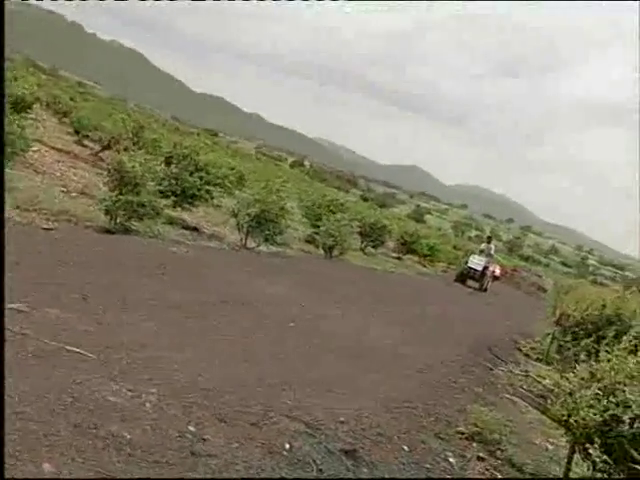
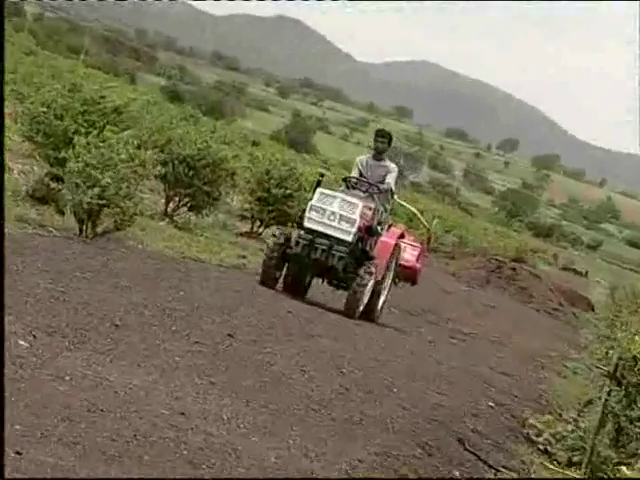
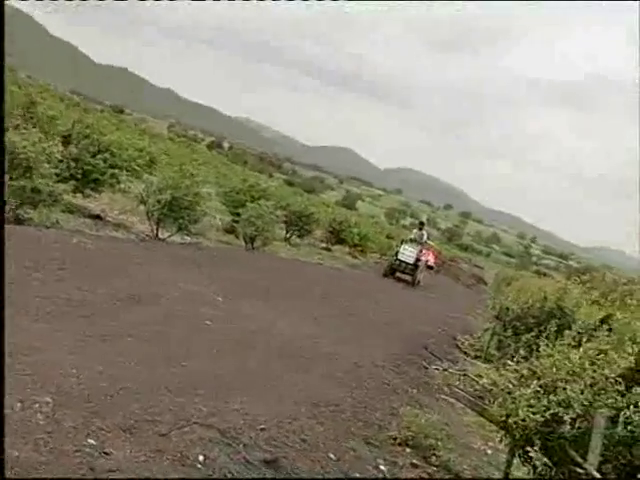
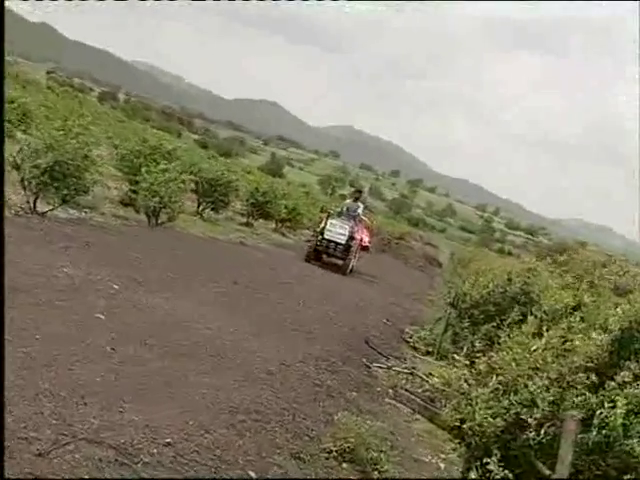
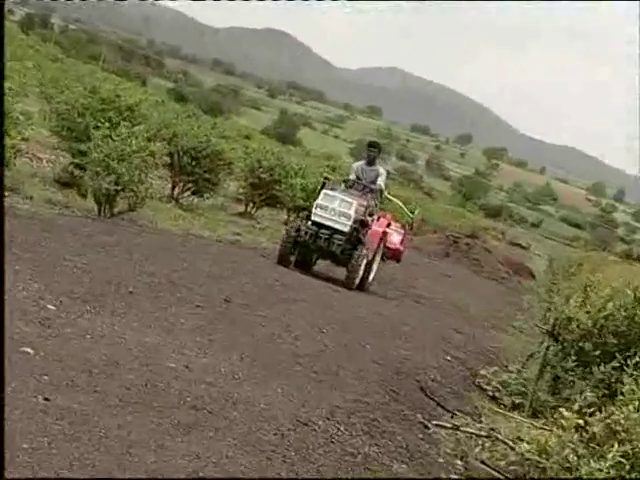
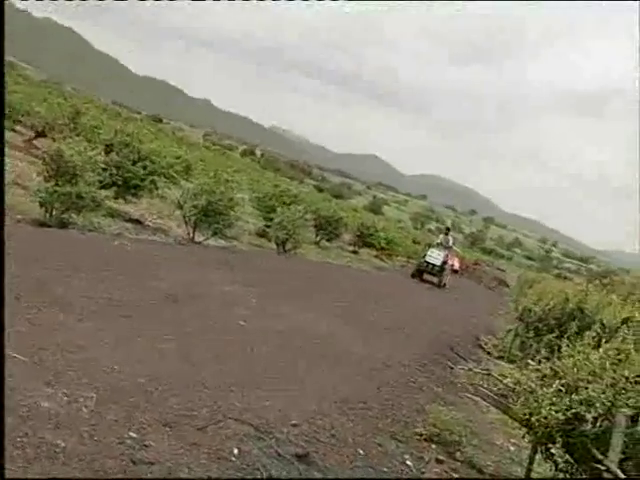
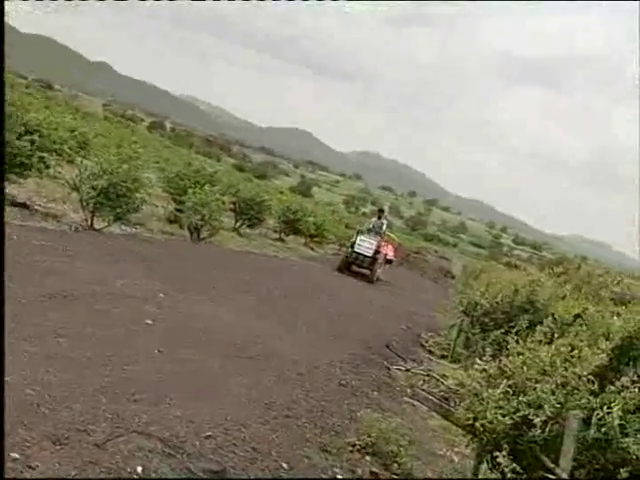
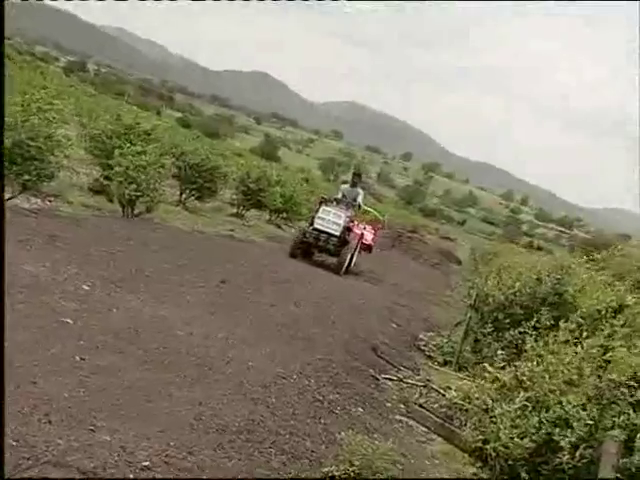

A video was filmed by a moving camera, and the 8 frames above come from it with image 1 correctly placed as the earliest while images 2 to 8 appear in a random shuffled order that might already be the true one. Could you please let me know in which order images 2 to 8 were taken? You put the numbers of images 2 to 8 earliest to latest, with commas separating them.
6, 3, 7, 4, 8, 5, 2
